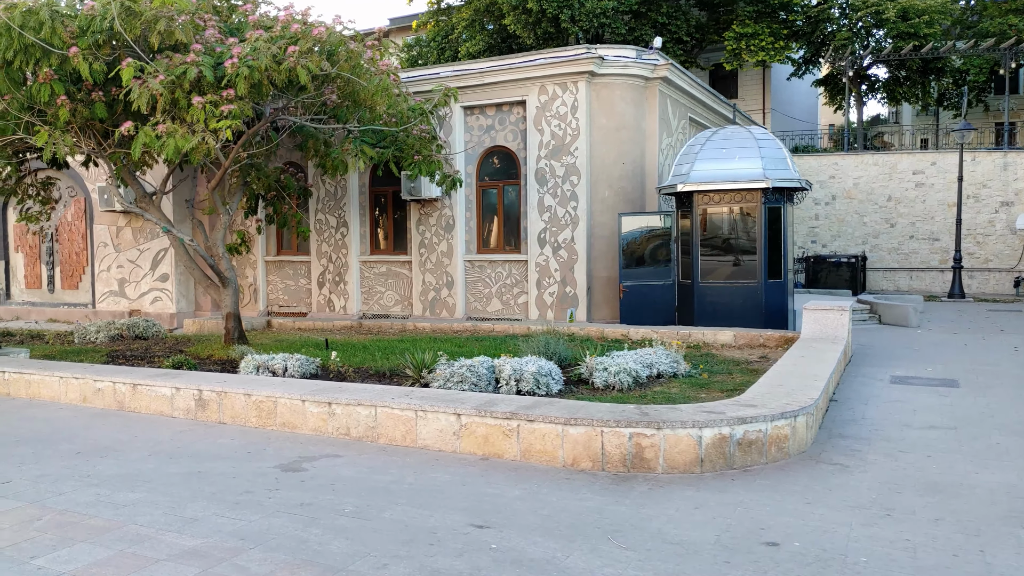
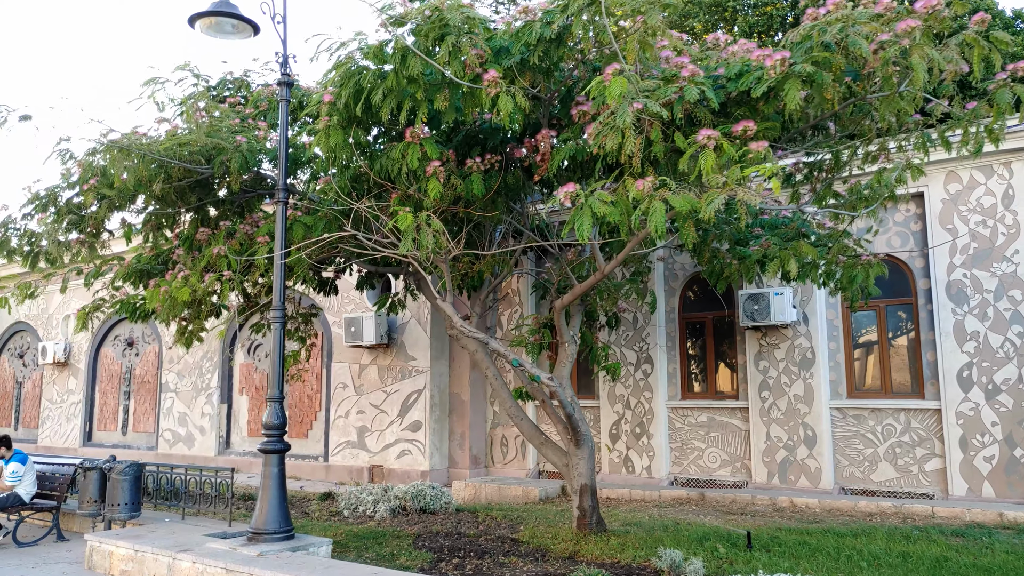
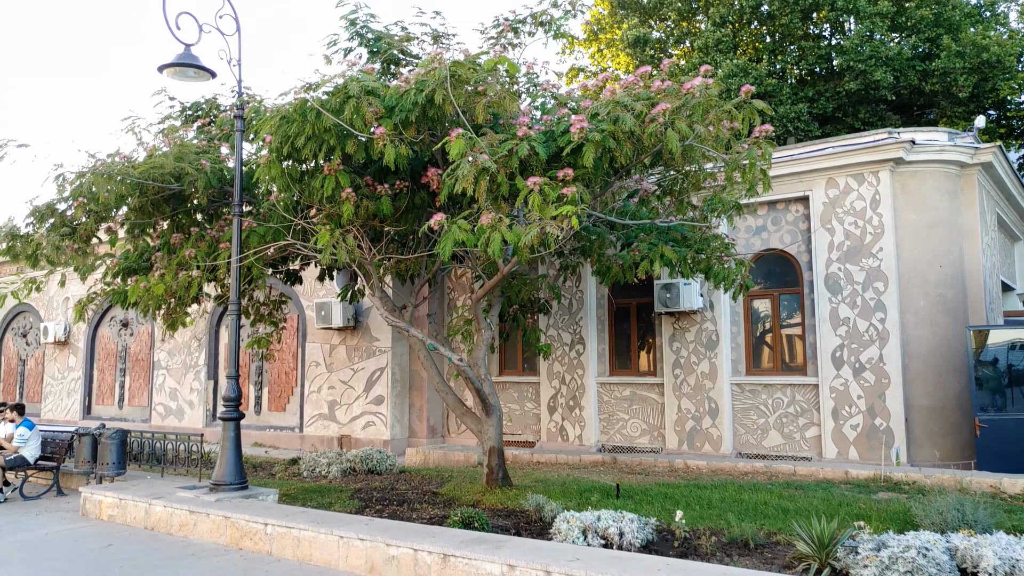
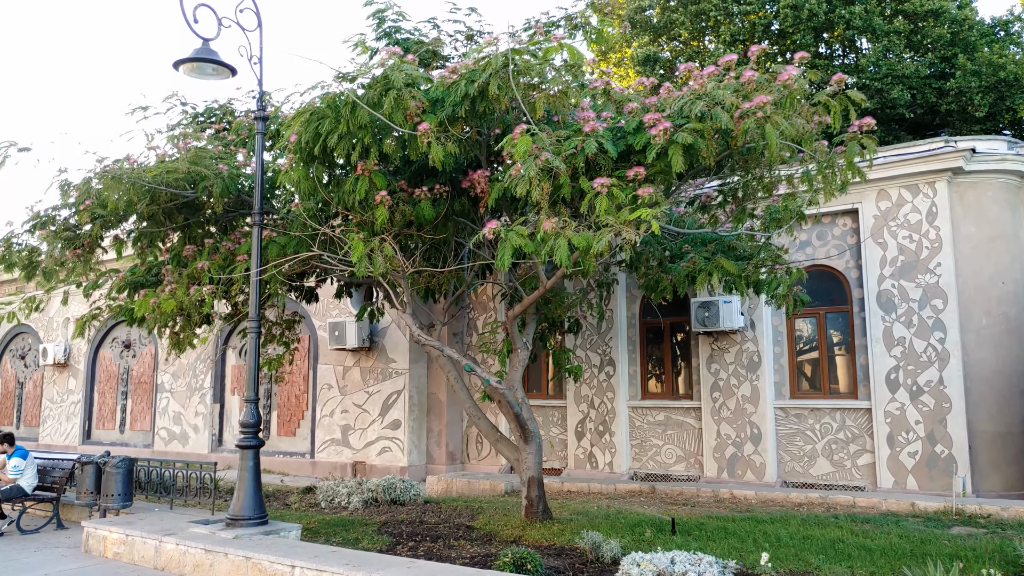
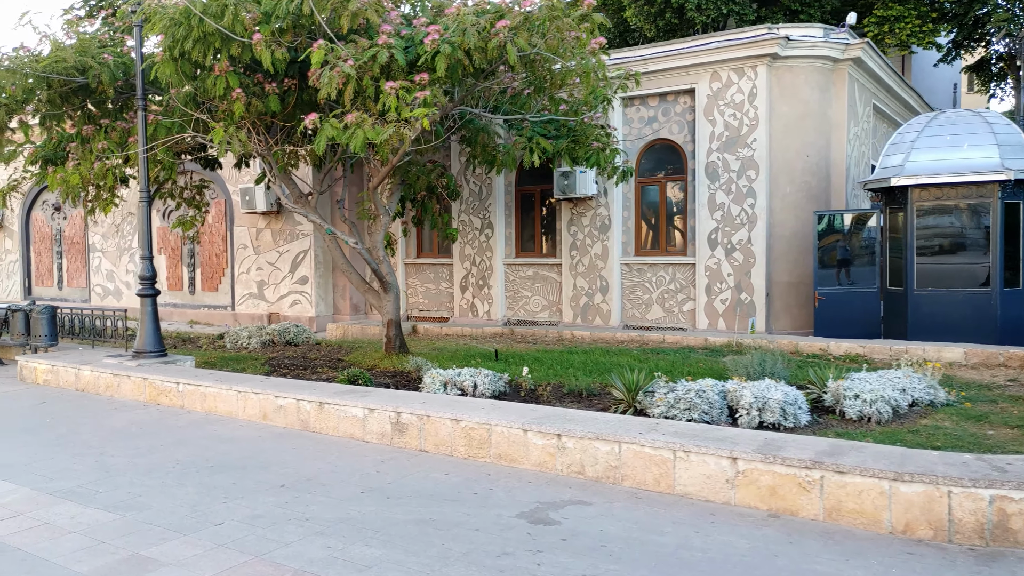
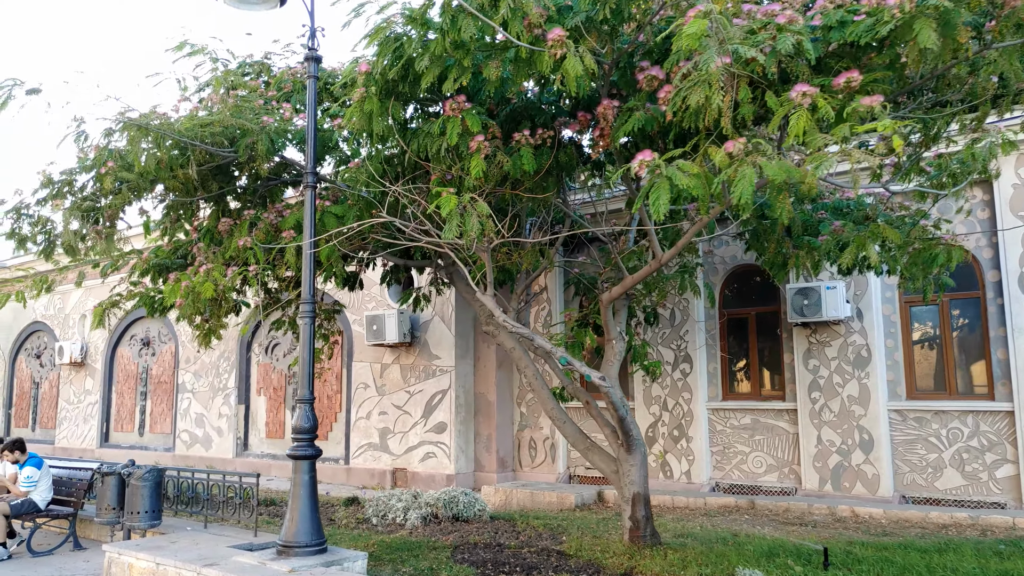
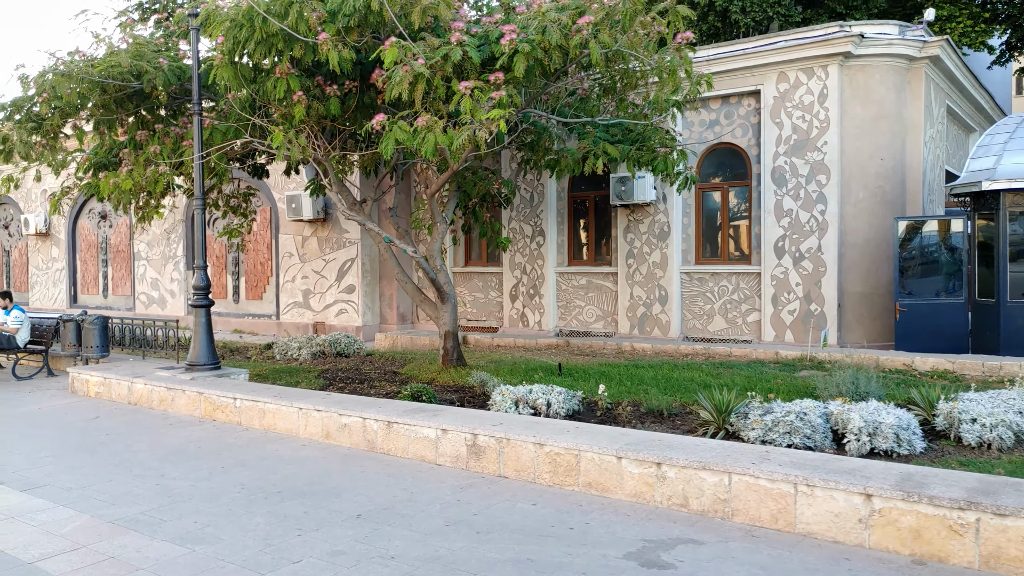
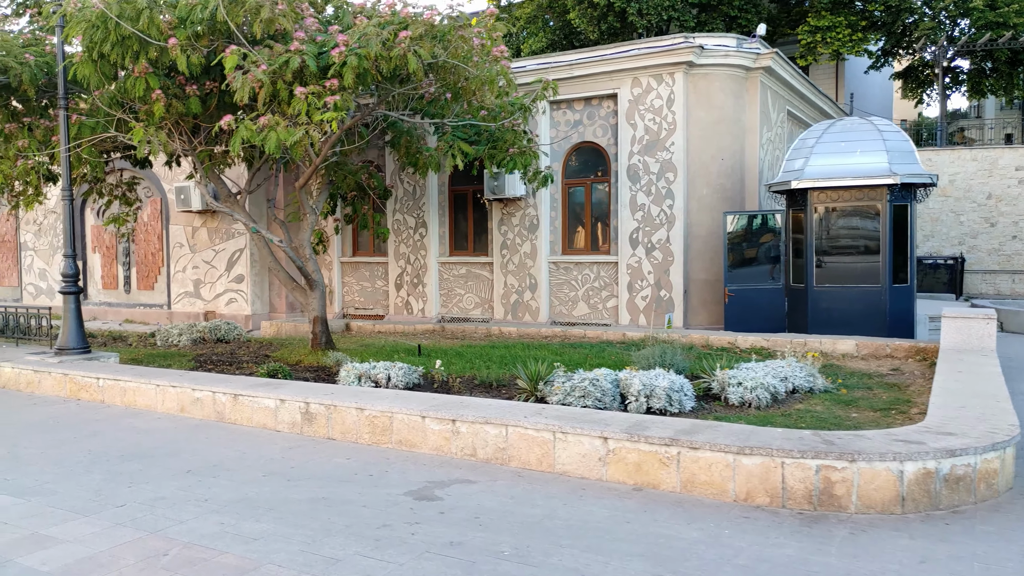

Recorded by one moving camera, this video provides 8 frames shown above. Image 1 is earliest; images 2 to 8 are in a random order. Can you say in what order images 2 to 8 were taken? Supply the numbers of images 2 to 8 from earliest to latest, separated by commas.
8, 5, 7, 3, 4, 2, 6
